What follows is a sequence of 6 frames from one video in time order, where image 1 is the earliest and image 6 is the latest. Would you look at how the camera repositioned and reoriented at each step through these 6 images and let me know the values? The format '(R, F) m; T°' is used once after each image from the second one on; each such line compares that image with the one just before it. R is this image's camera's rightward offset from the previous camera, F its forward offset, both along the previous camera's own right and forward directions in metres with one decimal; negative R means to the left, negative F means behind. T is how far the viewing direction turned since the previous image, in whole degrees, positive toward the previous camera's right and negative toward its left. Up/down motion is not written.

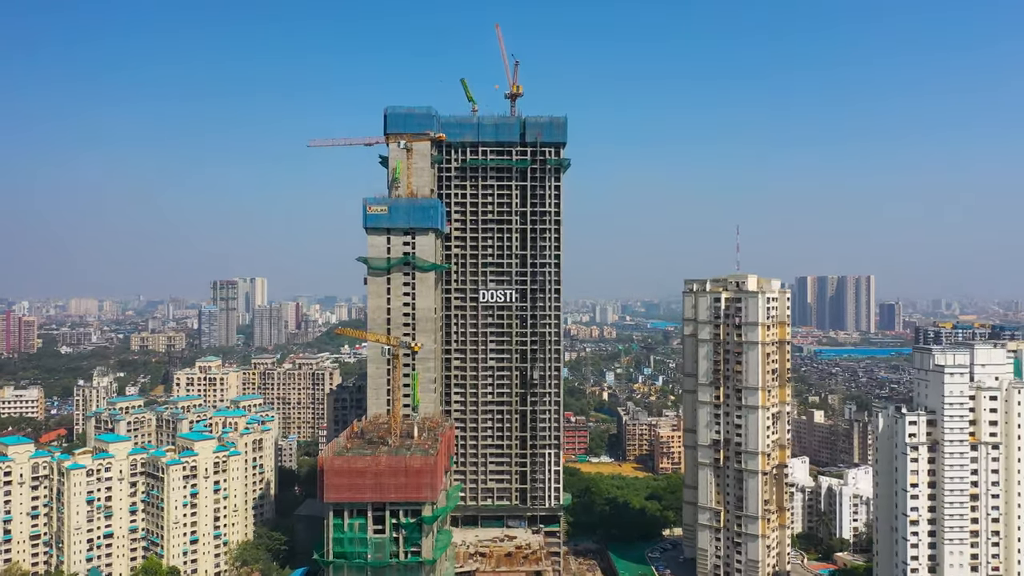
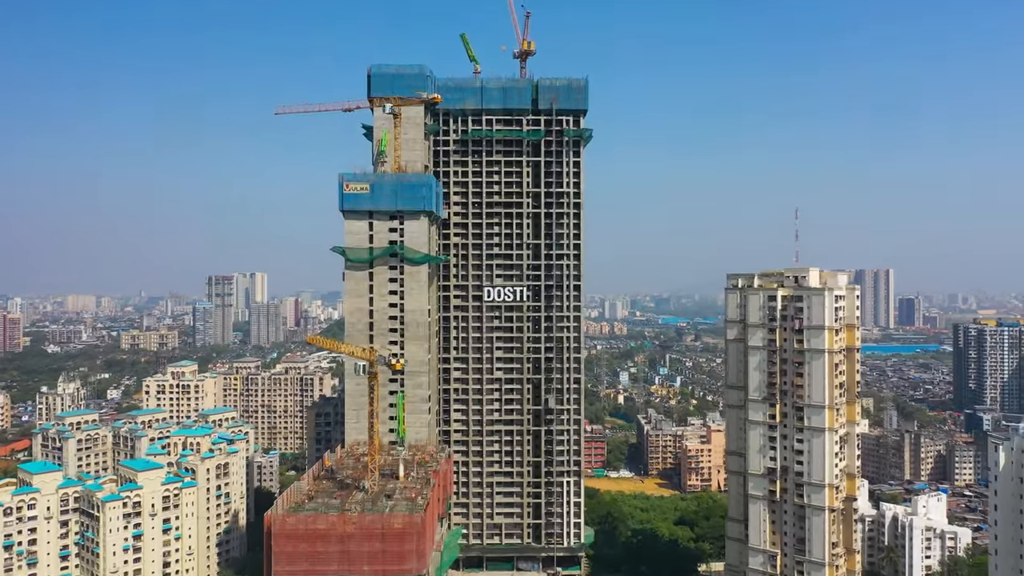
(-0.4, +16.1) m; 0°
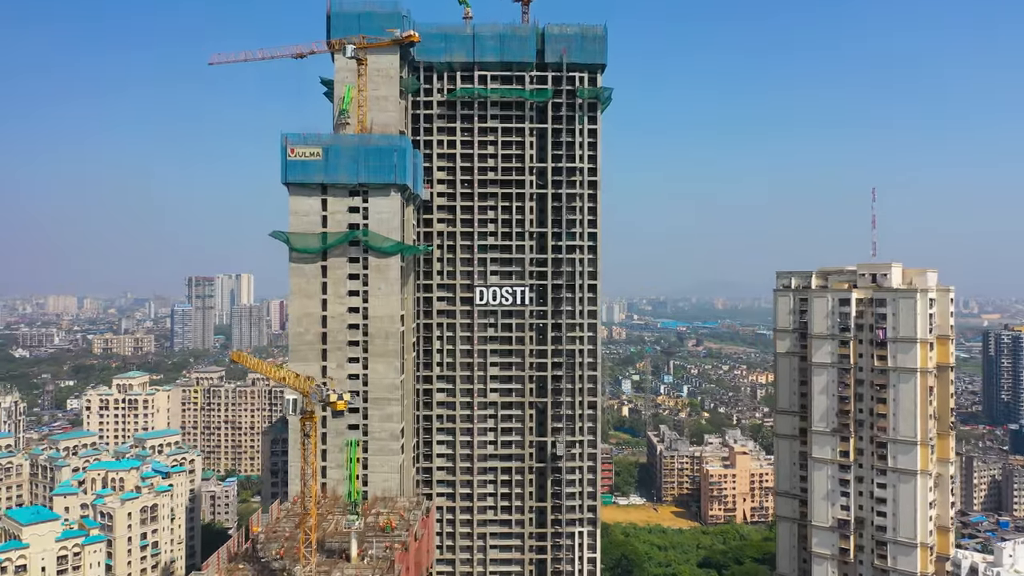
(-0.3, +16.9) m; 0°
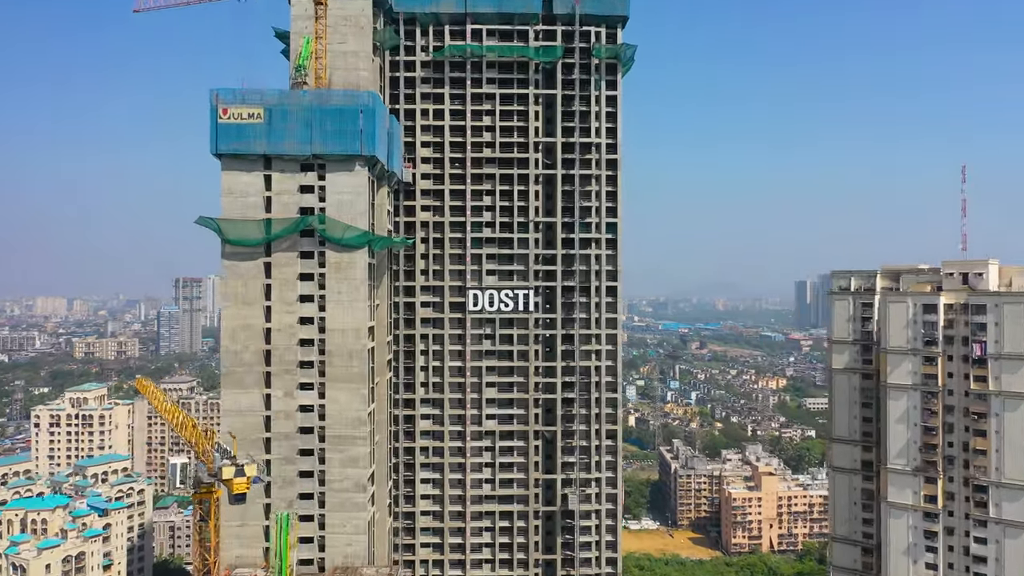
(-0.2, +12.1) m; 0°
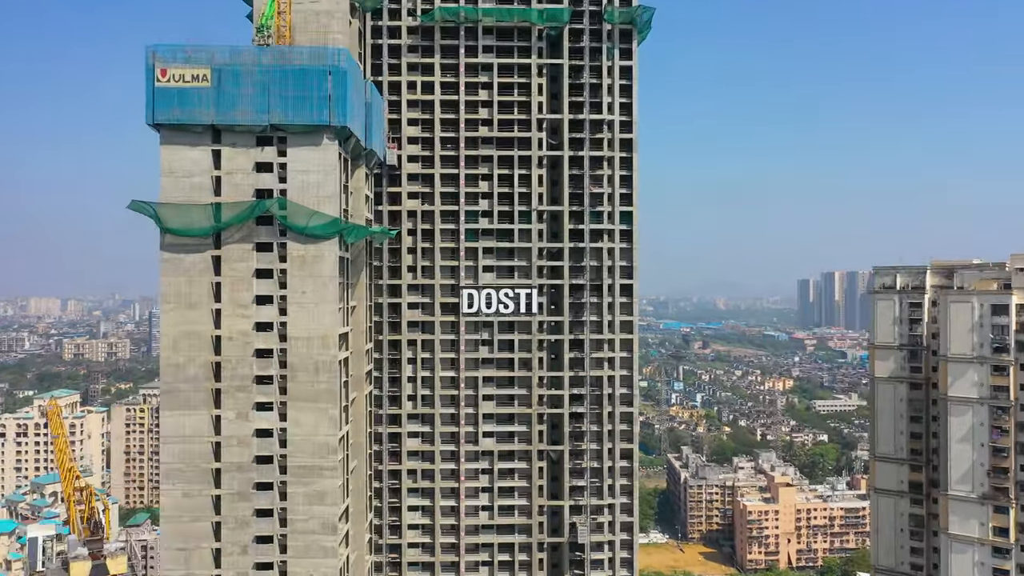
(-0.1, +6.8) m; 0°
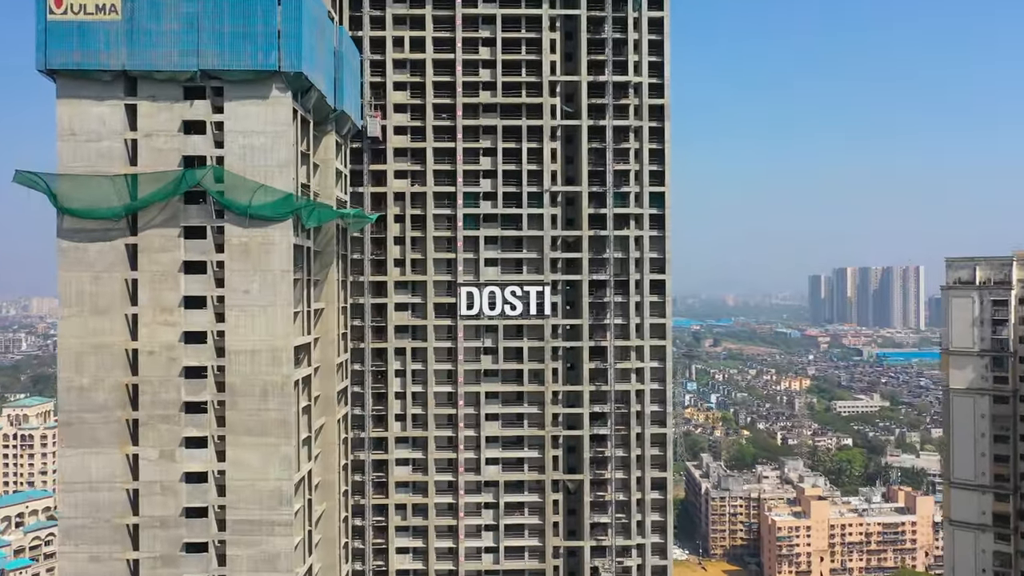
(-0.1, +7.8) m; 0°
